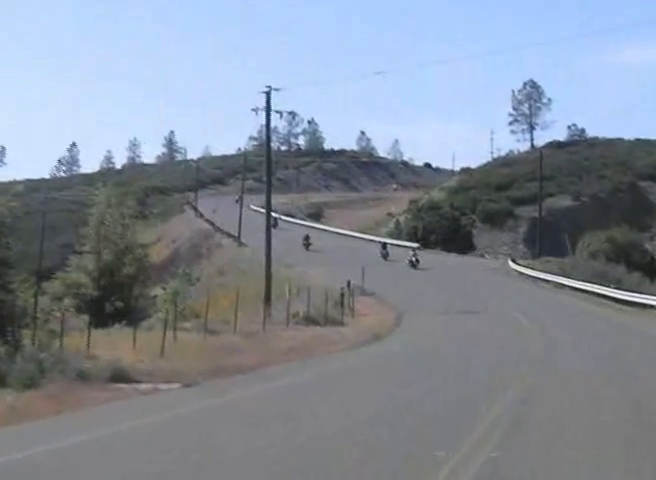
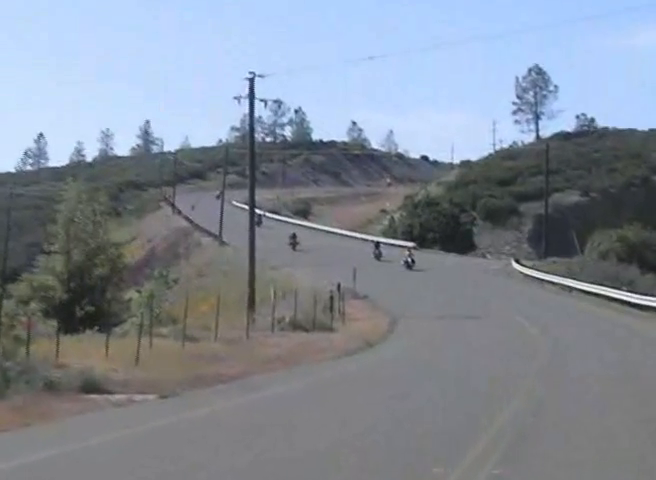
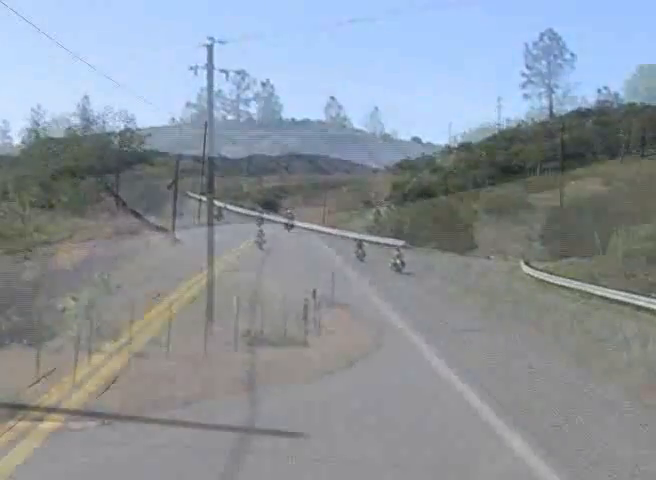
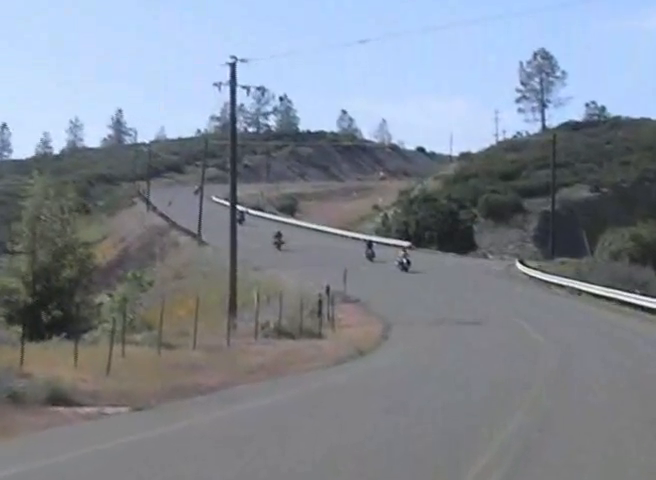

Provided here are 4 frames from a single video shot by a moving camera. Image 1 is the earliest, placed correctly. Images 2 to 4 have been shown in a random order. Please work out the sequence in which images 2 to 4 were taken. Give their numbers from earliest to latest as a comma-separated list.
2, 4, 3
